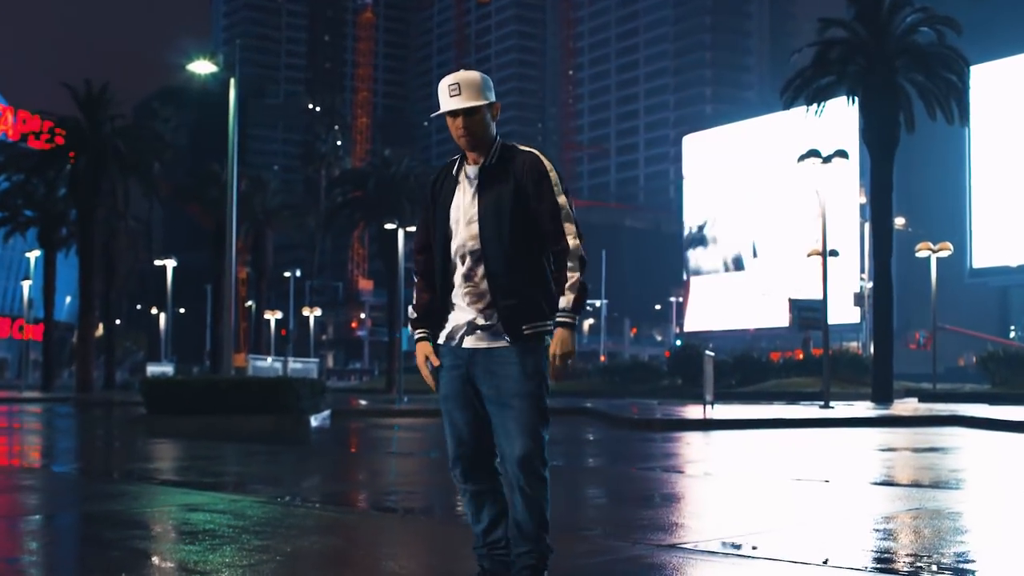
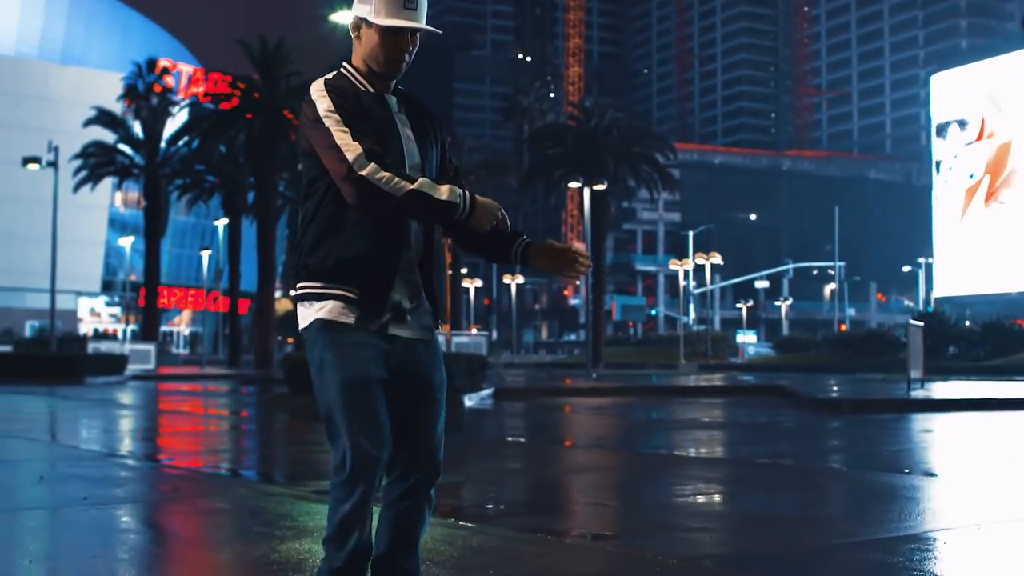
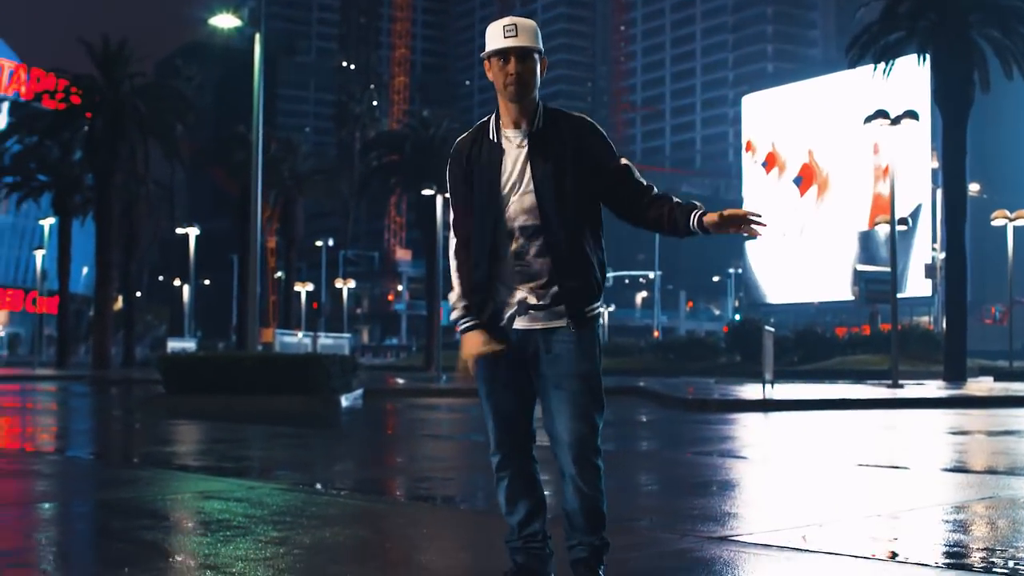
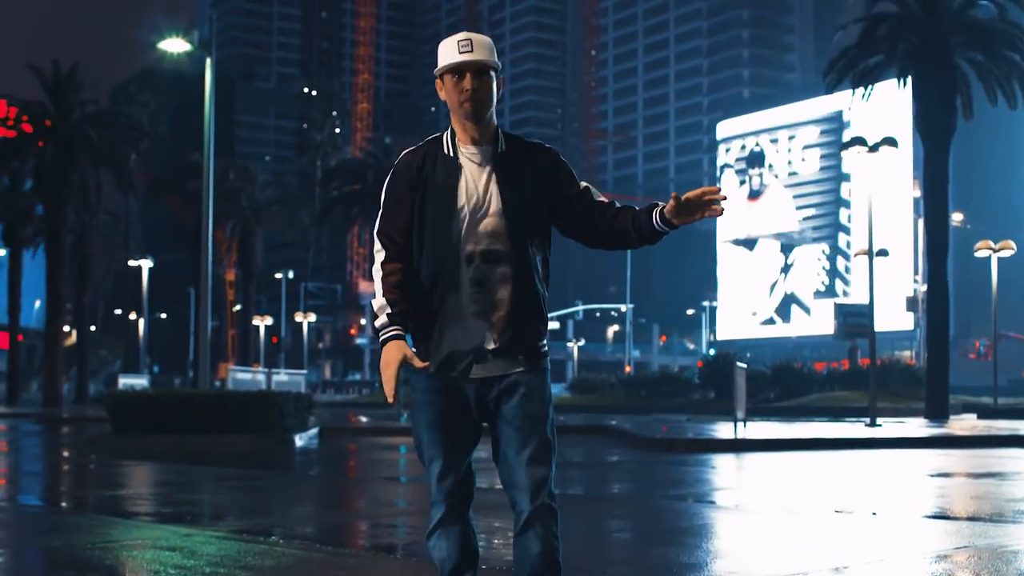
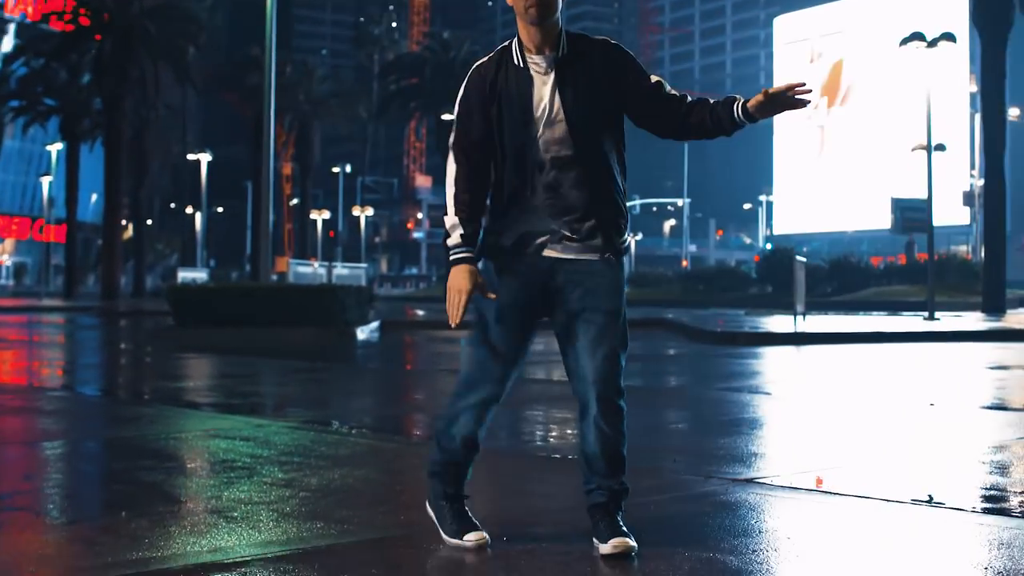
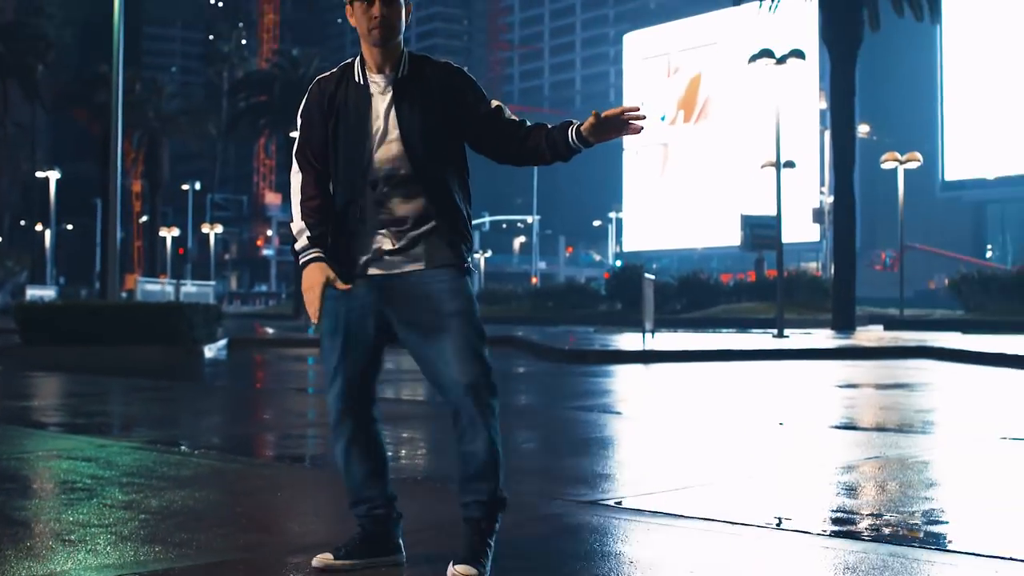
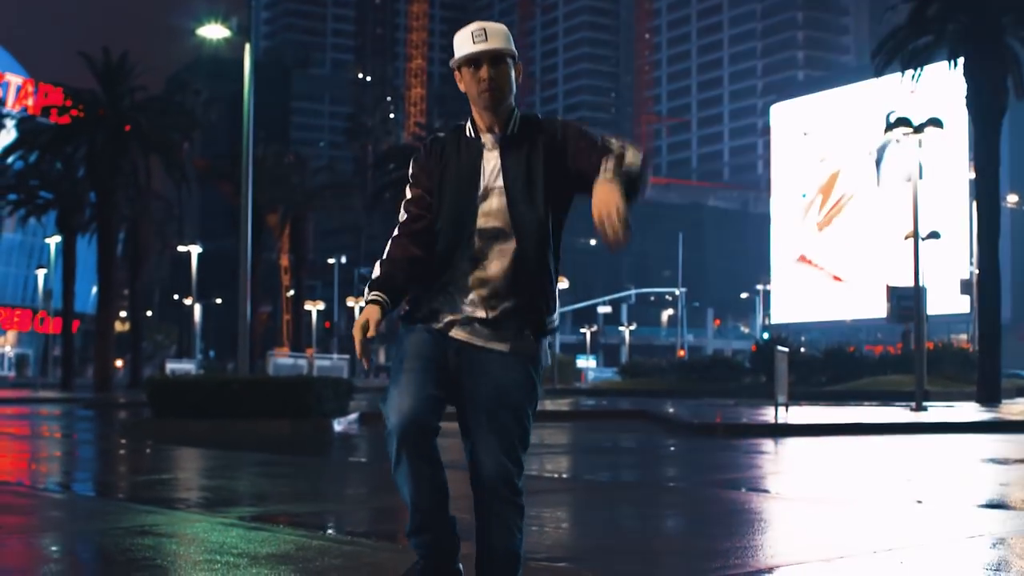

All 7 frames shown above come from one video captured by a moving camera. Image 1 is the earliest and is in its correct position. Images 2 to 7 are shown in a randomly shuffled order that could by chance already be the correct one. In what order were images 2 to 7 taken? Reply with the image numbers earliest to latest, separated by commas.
3, 5, 6, 4, 7, 2
